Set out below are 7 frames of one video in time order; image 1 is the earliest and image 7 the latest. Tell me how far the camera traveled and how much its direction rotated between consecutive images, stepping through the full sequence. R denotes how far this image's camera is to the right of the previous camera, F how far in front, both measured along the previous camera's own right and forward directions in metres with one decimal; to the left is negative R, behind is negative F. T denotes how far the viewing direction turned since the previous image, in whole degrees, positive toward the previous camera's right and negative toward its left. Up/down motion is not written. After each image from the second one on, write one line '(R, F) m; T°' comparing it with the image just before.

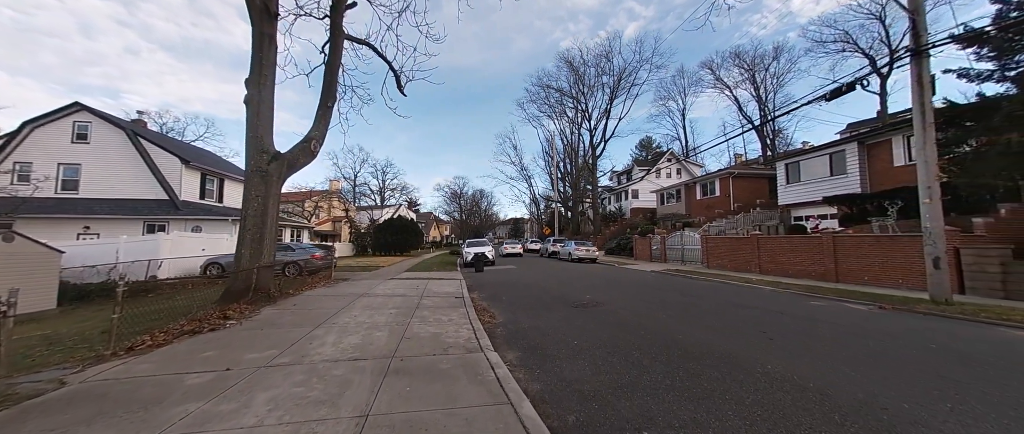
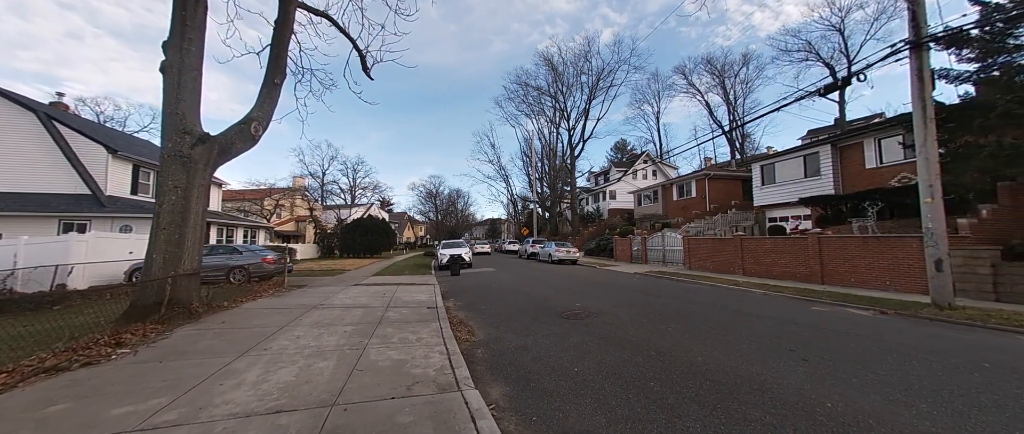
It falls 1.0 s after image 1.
(-0.1, +1.0) m; +4°
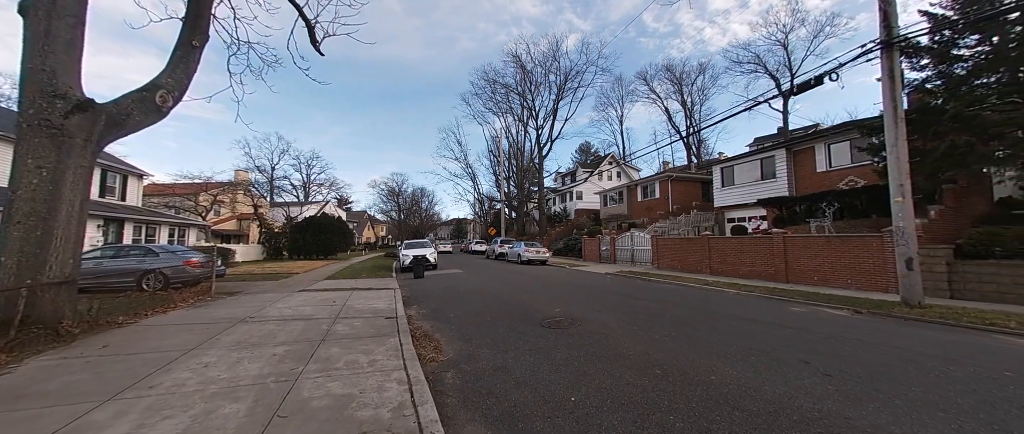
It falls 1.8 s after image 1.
(-0.2, +0.9) m; +6°
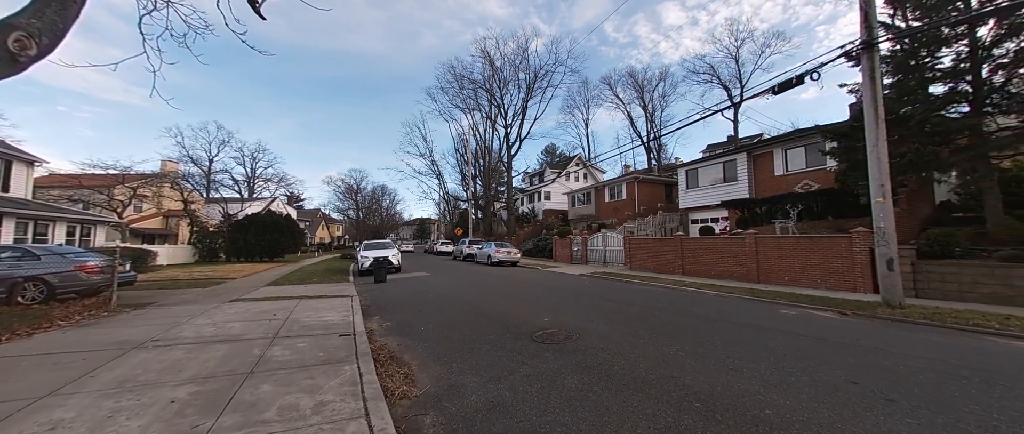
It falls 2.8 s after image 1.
(-0.3, +0.9) m; +6°
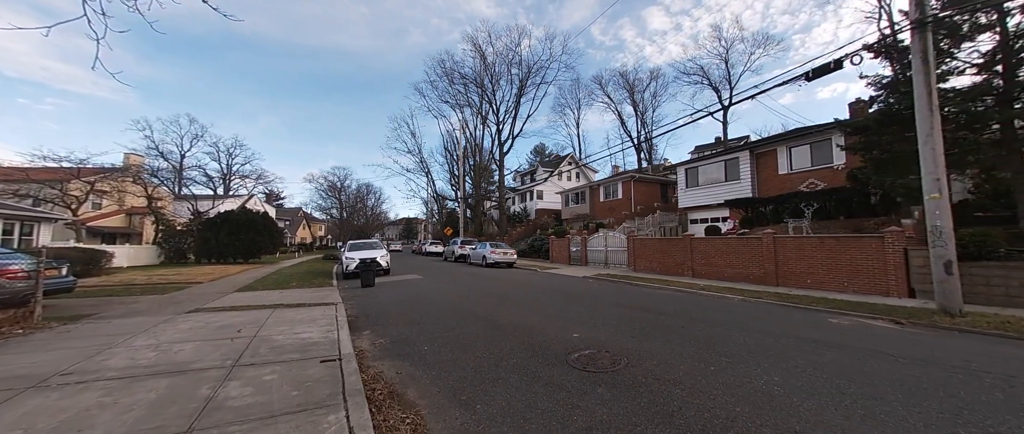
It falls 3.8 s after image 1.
(-0.6, +1.0) m; +2°
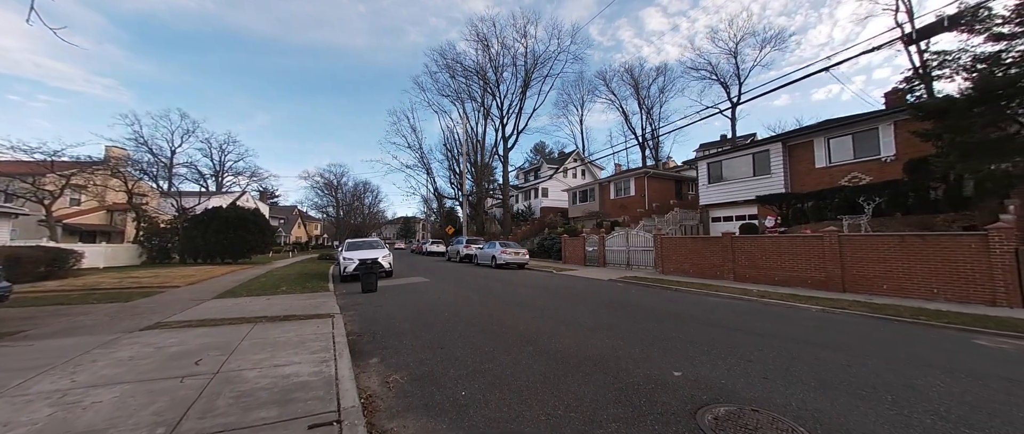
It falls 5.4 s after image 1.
(-0.8, +1.5) m; +1°
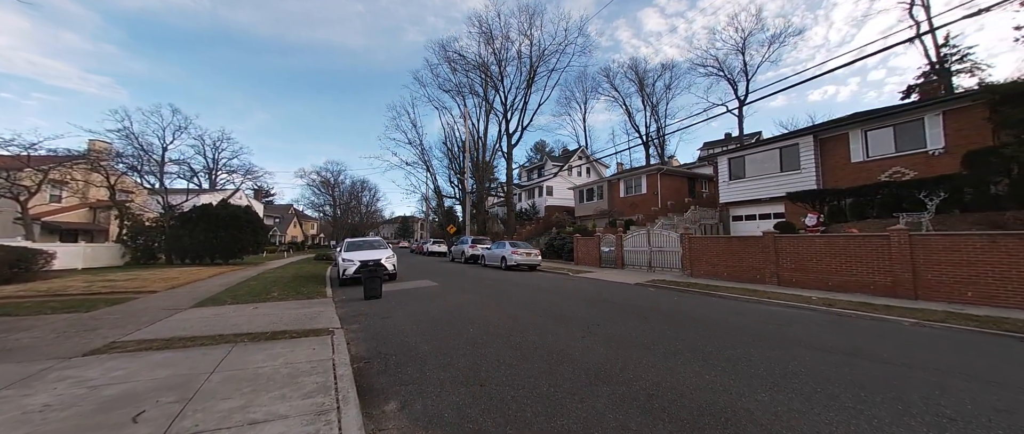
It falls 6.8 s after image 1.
(-0.7, +1.2) m; 0°
